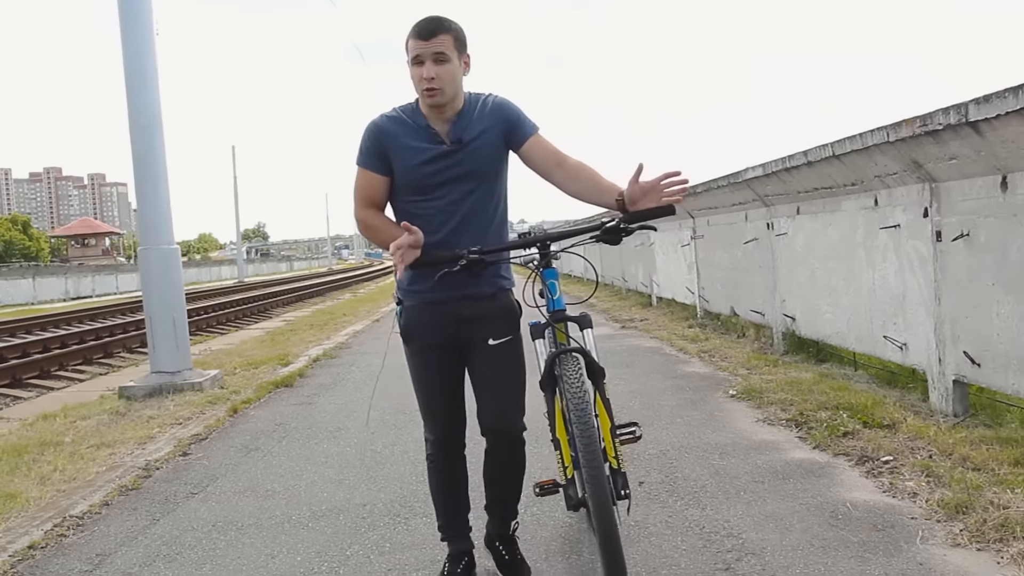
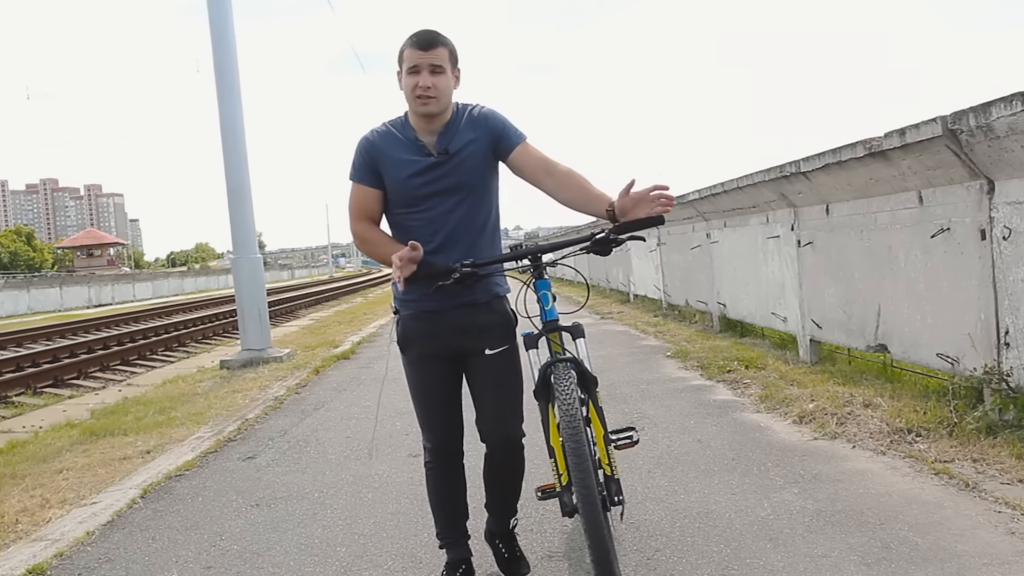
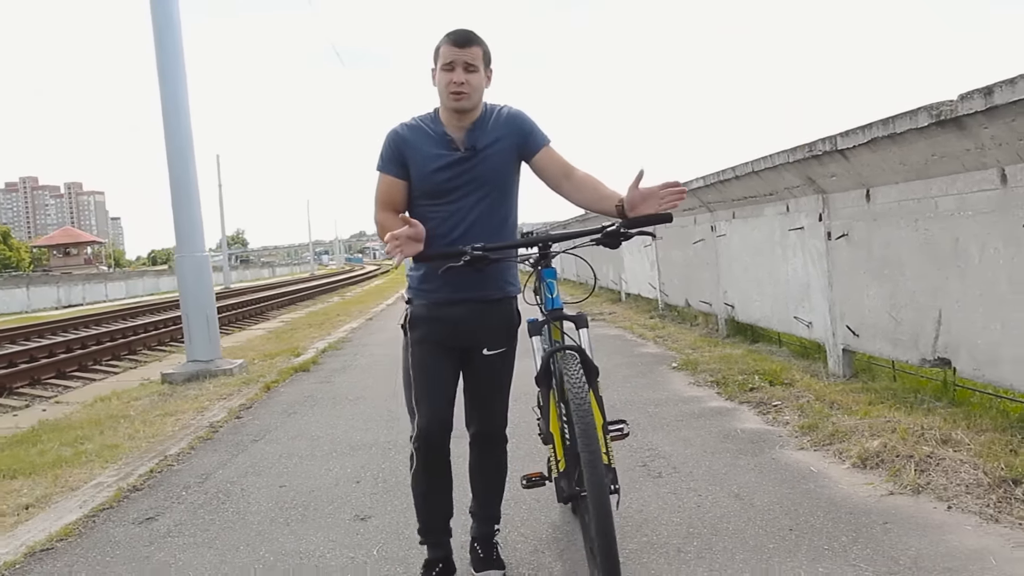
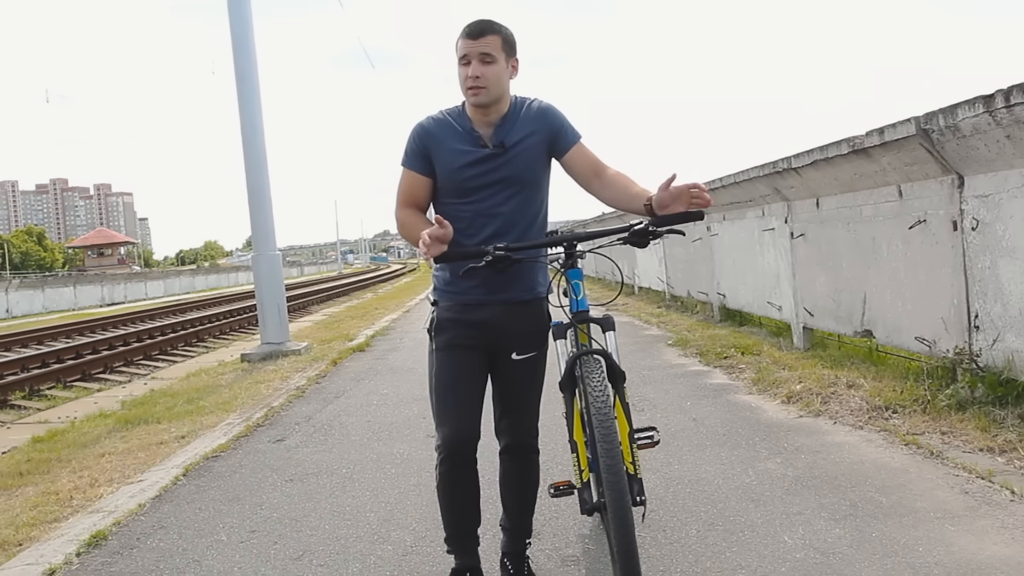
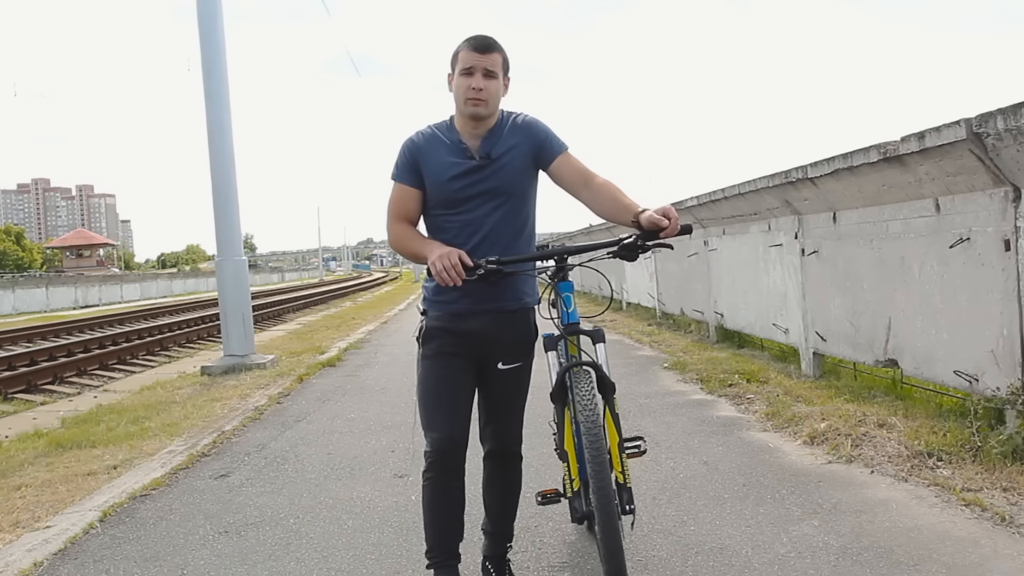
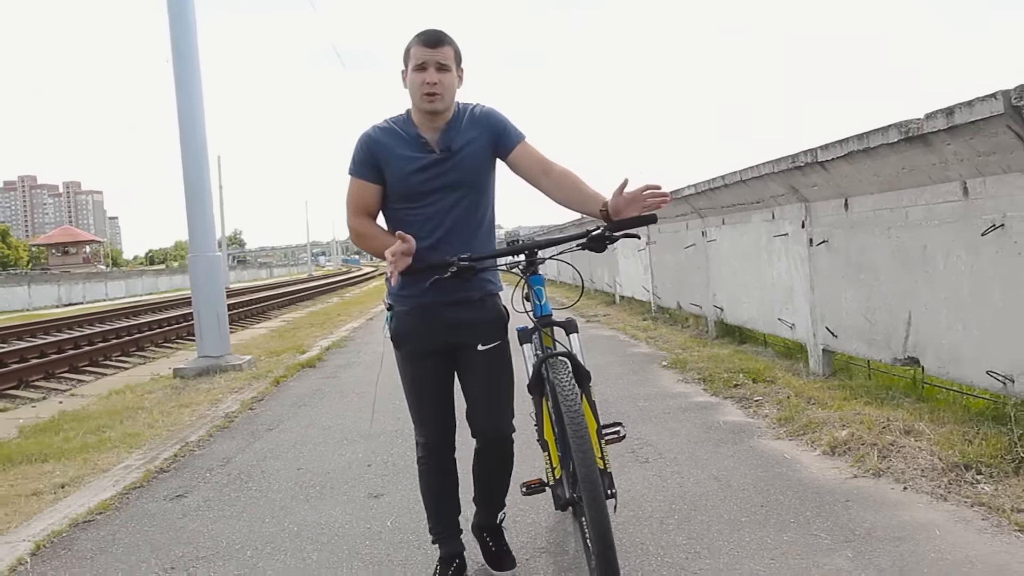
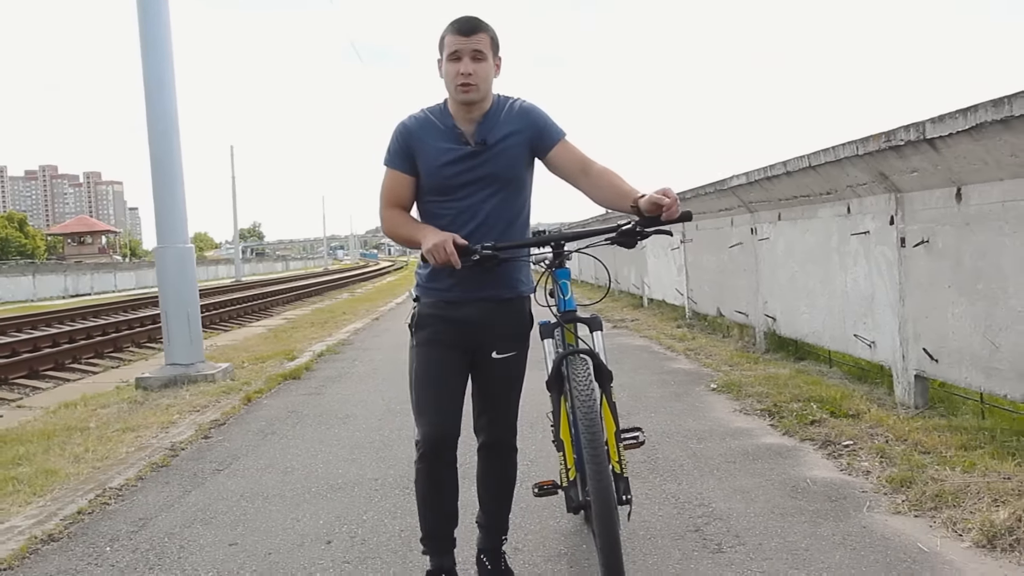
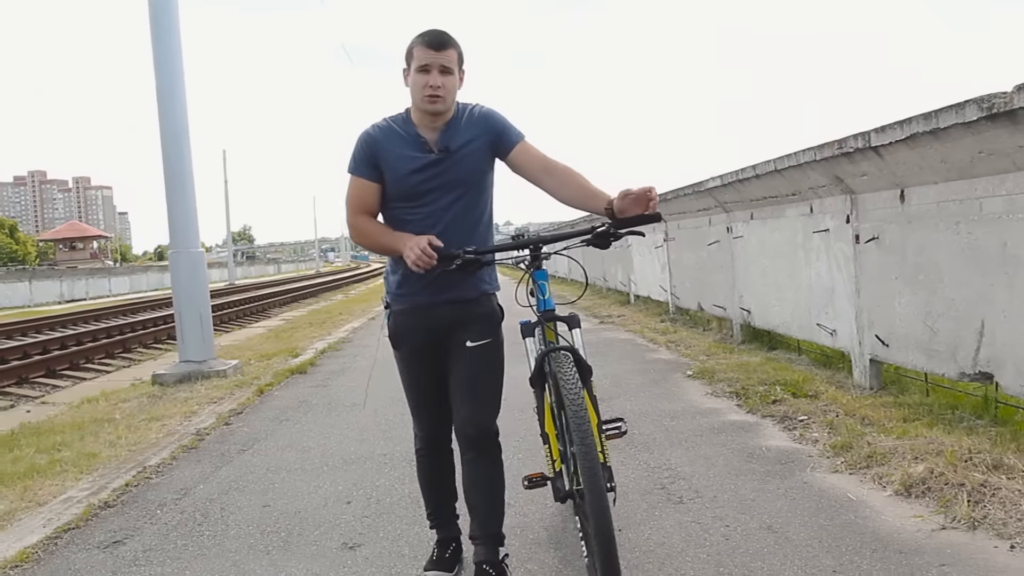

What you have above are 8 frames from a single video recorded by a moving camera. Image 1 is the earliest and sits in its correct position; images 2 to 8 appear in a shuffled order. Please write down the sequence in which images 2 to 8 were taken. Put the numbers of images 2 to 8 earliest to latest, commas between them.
7, 8, 3, 6, 5, 2, 4
